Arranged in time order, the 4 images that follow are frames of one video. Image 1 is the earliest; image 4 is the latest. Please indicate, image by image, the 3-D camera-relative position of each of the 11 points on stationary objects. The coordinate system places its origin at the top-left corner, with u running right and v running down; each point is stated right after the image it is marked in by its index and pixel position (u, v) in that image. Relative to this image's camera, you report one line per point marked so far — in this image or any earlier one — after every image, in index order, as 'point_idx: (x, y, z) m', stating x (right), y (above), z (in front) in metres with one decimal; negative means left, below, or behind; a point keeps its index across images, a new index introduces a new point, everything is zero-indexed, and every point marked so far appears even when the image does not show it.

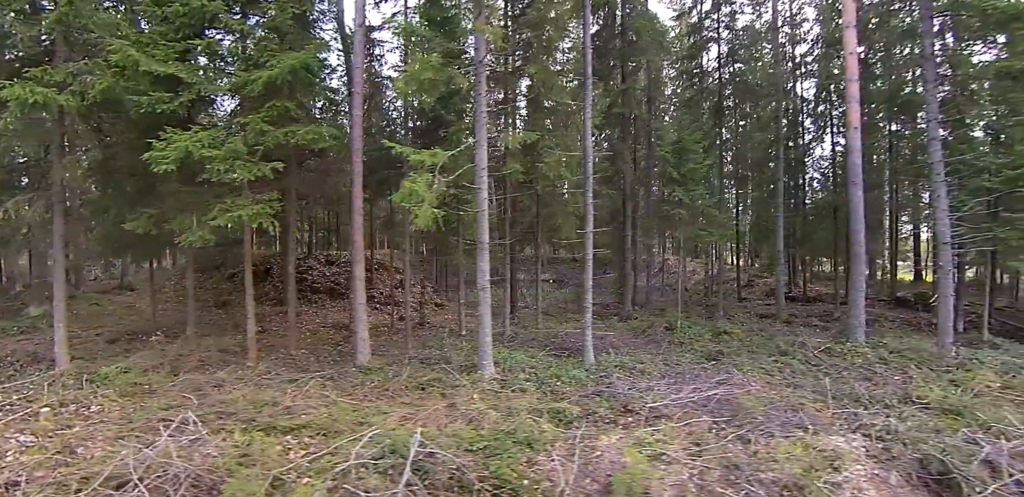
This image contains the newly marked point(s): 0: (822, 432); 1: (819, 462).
0: (+5.0, -3.0, +7.9) m
1: (+4.5, -3.1, +7.2) m
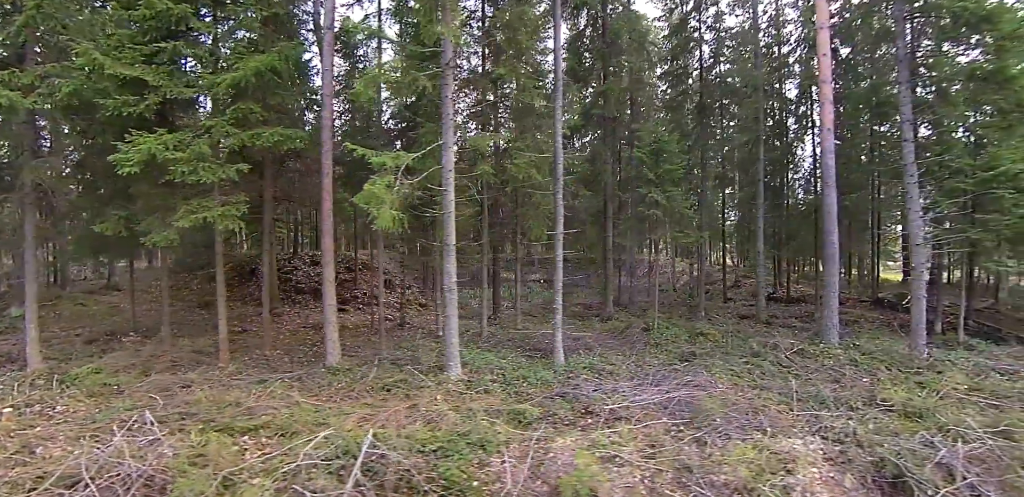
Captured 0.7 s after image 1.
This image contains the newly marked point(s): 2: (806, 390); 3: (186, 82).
0: (+4.3, -3.0, +8.0) m
1: (+3.8, -3.2, +7.2) m
2: (+5.8, -2.8, +9.8) m
3: (-6.1, +3.1, +9.2) m
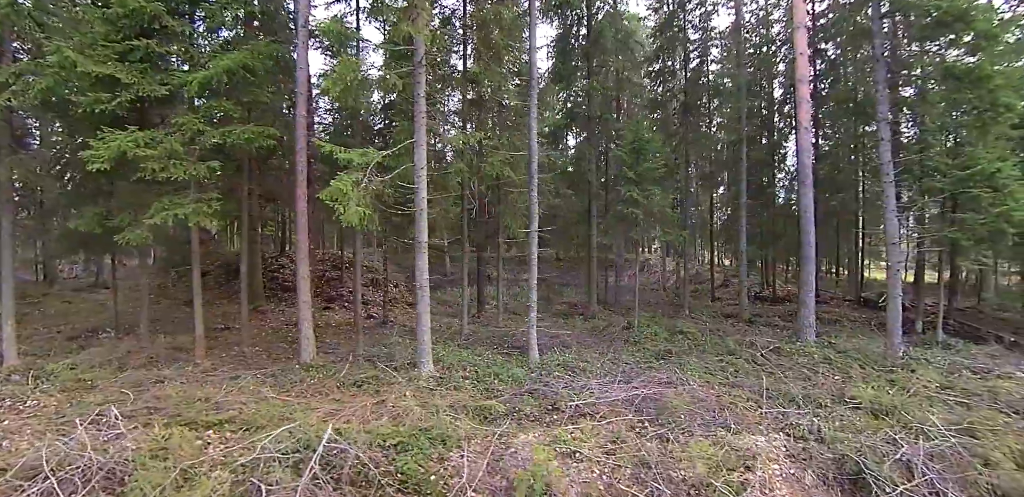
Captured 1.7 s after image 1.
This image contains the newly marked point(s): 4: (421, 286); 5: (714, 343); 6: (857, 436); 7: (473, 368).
0: (+3.8, -3.0, +8.0) m
1: (+3.2, -3.1, +7.2) m
2: (+5.2, -2.8, +9.8) m
3: (-6.6, +3.2, +9.3) m
4: (-1.8, -0.7, +9.8) m
5: (+5.1, -2.4, +12.5) m
6: (+5.5, -3.0, +7.9) m
7: (-0.8, -2.5, +10.4) m
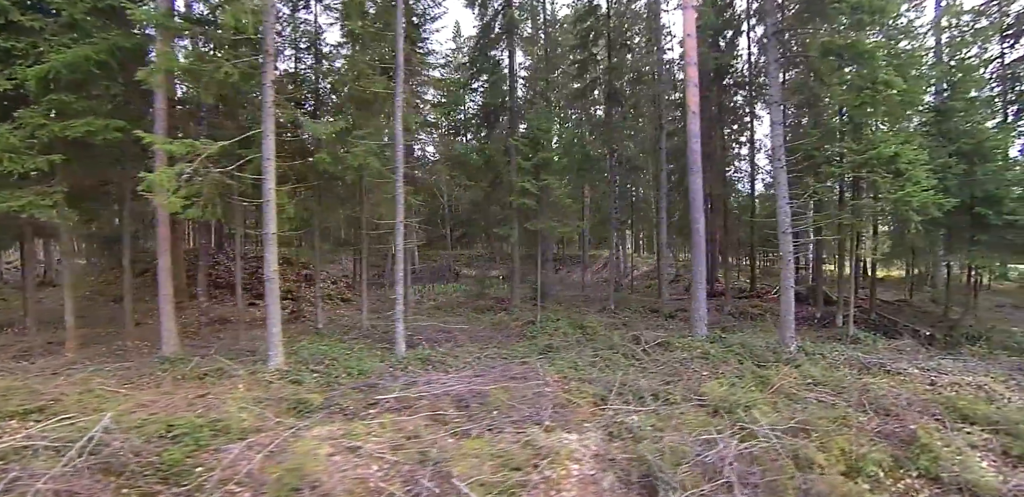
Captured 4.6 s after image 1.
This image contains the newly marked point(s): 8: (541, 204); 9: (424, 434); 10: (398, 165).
0: (+0.7, -2.8, +7.6) m
1: (+0.2, -2.9, +6.9) m
2: (+2.3, -2.5, +9.3) m
3: (-9.6, +3.3, +9.4) m
4: (-4.8, -0.6, +9.7) m
5: (+2.3, -2.2, +12.0) m
6: (+2.5, -2.8, +7.5) m
7: (-3.8, -2.3, +10.2) m
8: (+0.9, +1.3, +14.7) m
9: (-1.3, -2.8, +7.3) m
10: (-2.4, +1.8, +10.7) m
